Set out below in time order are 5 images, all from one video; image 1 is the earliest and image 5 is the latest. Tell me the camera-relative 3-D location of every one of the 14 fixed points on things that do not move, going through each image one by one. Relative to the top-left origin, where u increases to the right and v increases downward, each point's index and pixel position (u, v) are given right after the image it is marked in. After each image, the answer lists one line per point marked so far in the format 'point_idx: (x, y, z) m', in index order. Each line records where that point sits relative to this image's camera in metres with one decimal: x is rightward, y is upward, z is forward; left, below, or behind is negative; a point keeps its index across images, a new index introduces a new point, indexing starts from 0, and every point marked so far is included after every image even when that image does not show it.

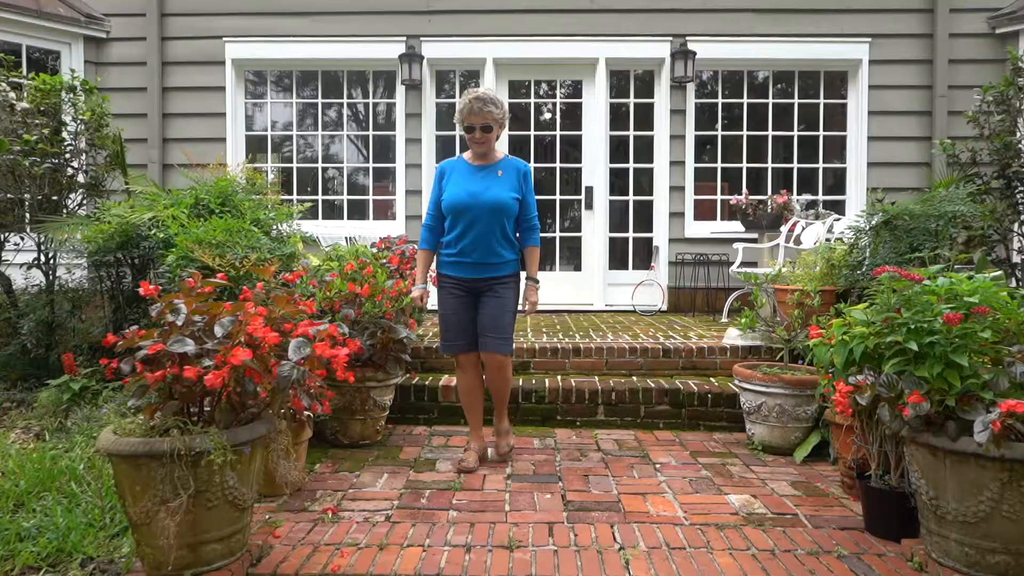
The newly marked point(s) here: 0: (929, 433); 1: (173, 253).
0: (+1.1, -0.4, +1.9) m
1: (-1.5, +0.2, +3.2) m
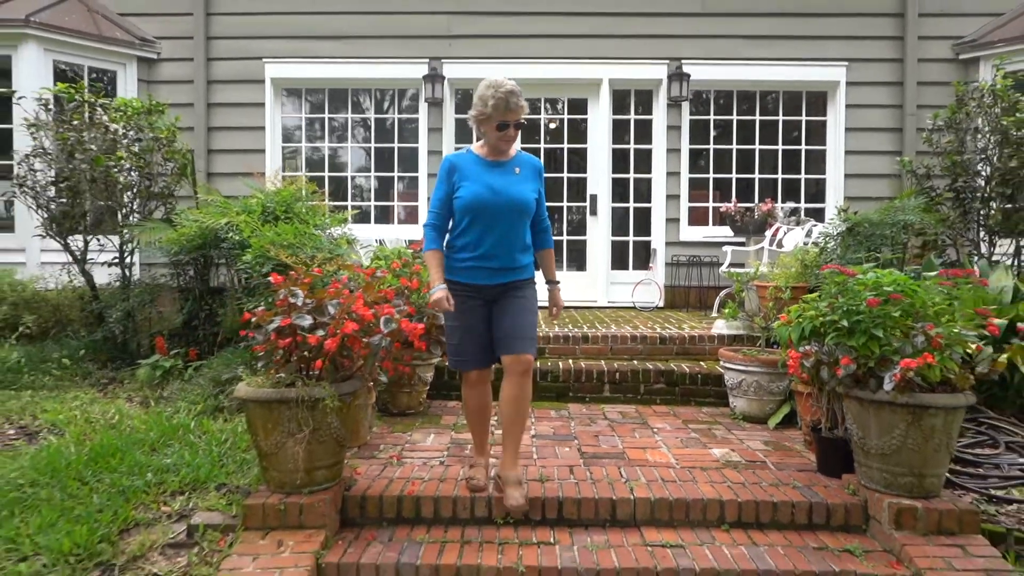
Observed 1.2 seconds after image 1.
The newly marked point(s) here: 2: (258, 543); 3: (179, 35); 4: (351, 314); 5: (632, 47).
0: (+1.2, -0.3, +2.6) m
1: (-1.4, +0.2, +3.8) m
2: (-0.8, -0.8, +2.4) m
3: (-3.0, +2.3, +6.6) m
4: (-0.6, -0.1, +2.6) m
5: (+1.1, +2.1, +6.4) m
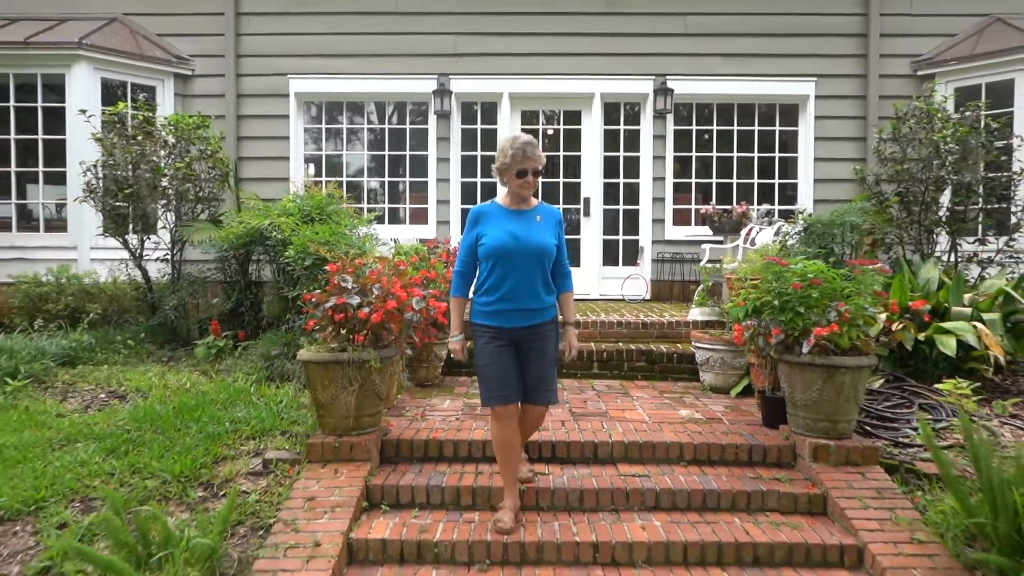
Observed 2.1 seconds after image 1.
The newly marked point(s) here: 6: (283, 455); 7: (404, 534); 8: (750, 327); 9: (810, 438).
0: (+1.2, -0.3, +3.3) m
1: (-1.3, +0.2, +4.5) m
2: (-0.8, -0.8, +3.1) m
3: (-3.0, +2.3, +7.3) m
4: (-0.5, 0.0, +3.3) m
5: (+1.1, +2.2, +7.1) m
6: (-1.0, -0.7, +3.2) m
7: (-0.4, -0.9, +2.7) m
8: (+1.1, -0.2, +3.4) m
9: (+1.3, -0.7, +3.2) m
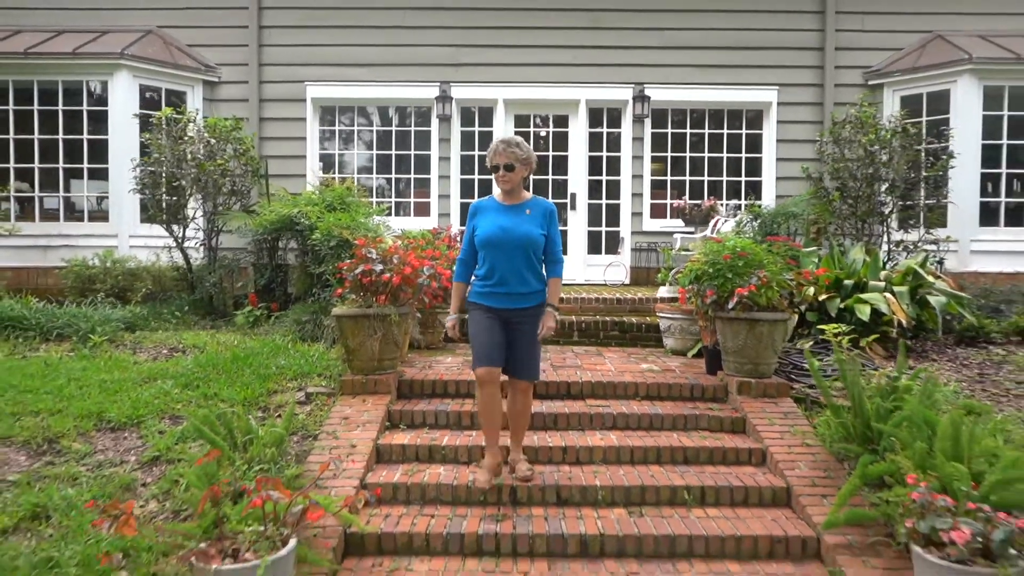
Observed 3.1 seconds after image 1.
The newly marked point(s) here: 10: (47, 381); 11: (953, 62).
0: (+1.2, -0.1, +4.1) m
1: (-1.4, +0.4, +5.4) m
2: (-0.9, -0.6, +3.9) m
3: (-3.0, +2.5, +8.1) m
4: (-0.6, +0.1, +4.1) m
5: (+1.0, +2.3, +8.0) m
6: (-1.0, -0.6, +4.0) m
7: (-0.5, -0.7, +3.6) m
8: (+1.1, 0.0, +4.3) m
9: (+1.3, -0.5, +4.1) m
10: (-2.5, -0.5, +4.0) m
11: (+4.4, +2.2, +7.3) m
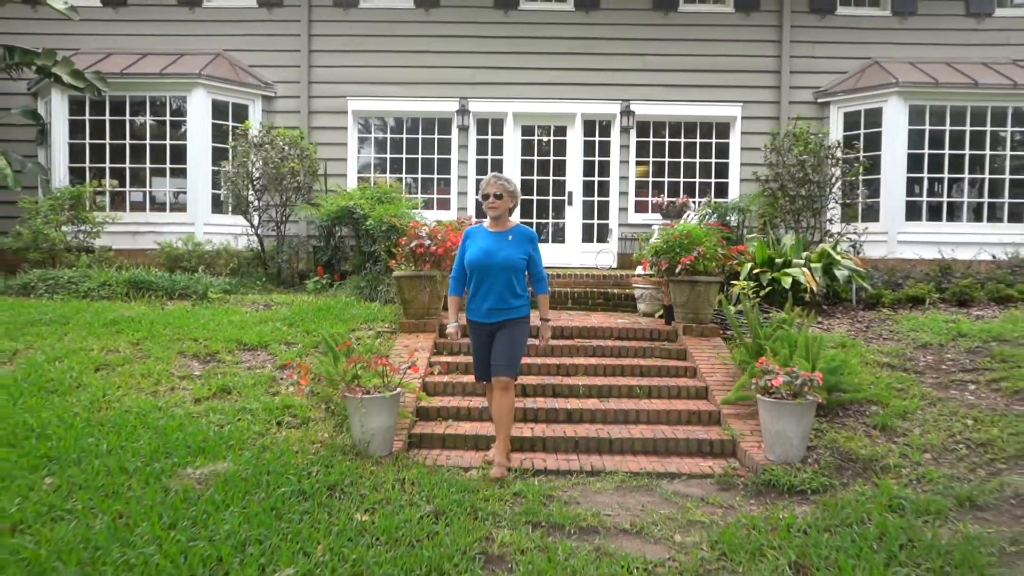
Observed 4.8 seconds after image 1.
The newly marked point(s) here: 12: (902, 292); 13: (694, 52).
0: (+1.2, +0.1, +5.7) m
1: (-1.3, +0.7, +7.0) m
2: (-0.8, -0.4, +5.5) m
3: (-2.9, +2.8, +9.7) m
4: (-0.5, +0.4, +5.7) m
5: (+1.1, +2.5, +9.6) m
6: (-1.0, -0.3, +5.6) m
7: (-0.4, -0.5, +5.2) m
8: (+1.1, +0.2, +5.9) m
9: (+1.3, -0.3, +5.7) m
10: (-2.5, -0.3, +5.6) m
11: (+4.5, +2.4, +8.9) m
12: (+3.7, 0.0, +6.9) m
13: (+2.4, +3.1, +9.6) m
